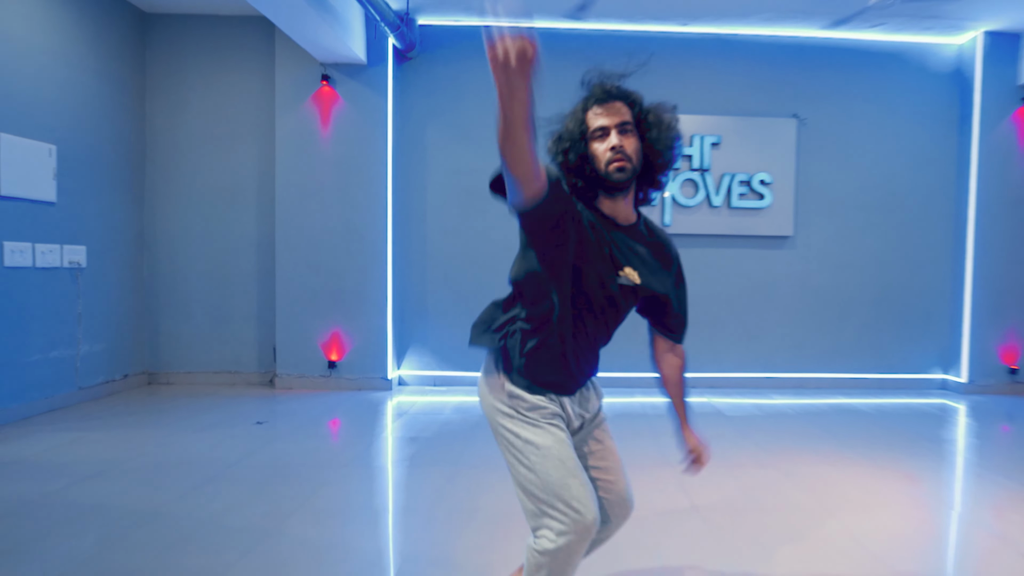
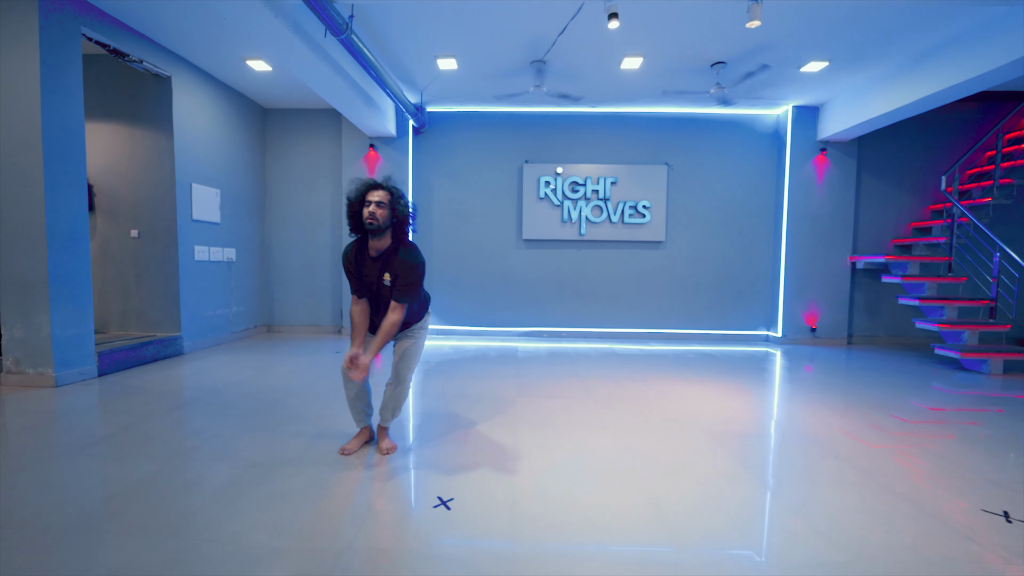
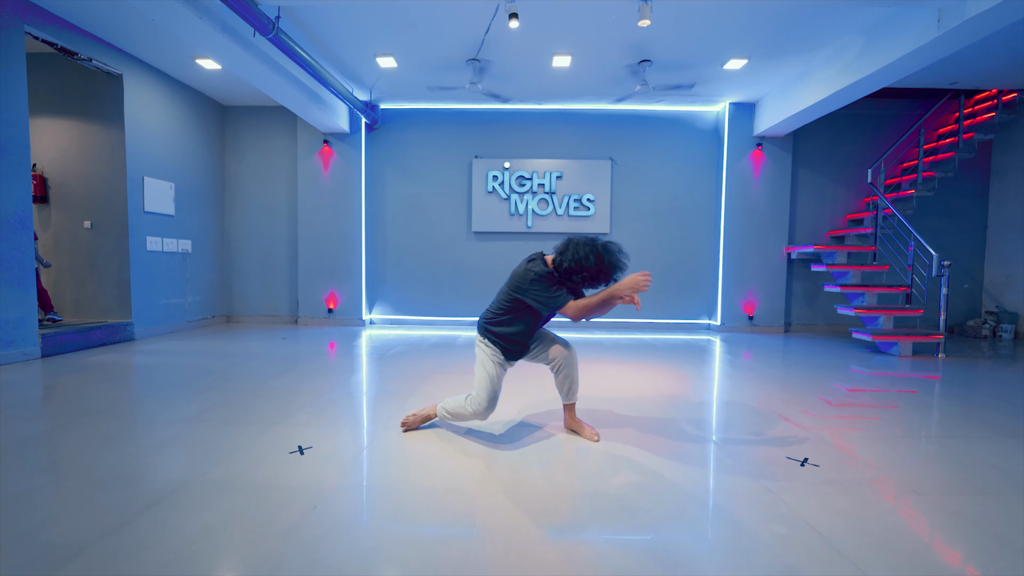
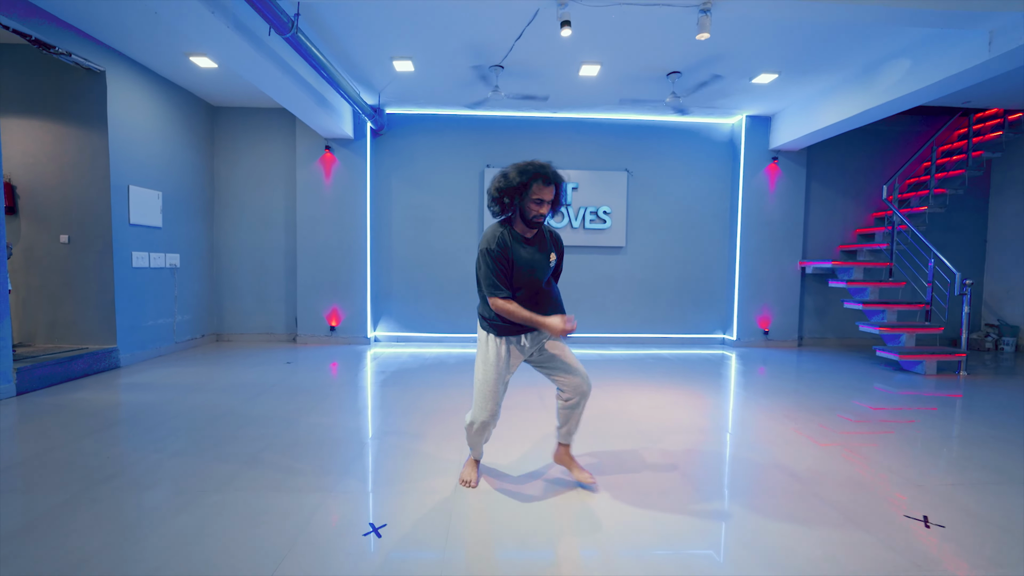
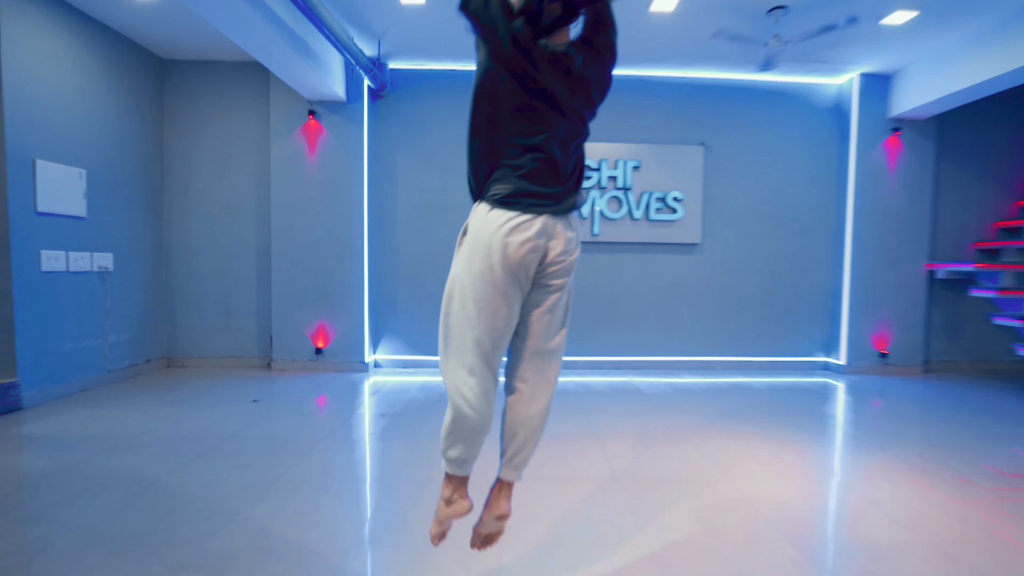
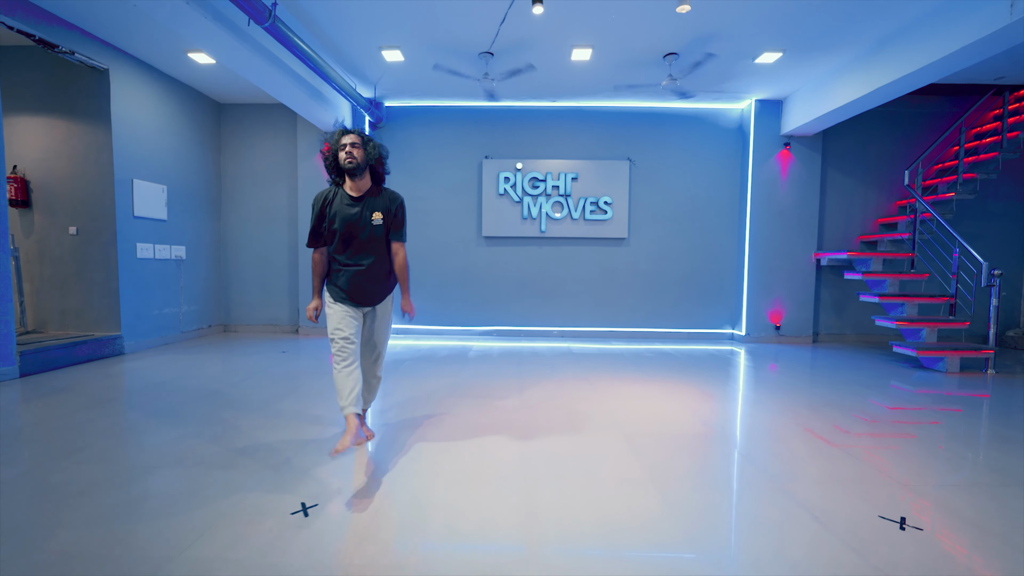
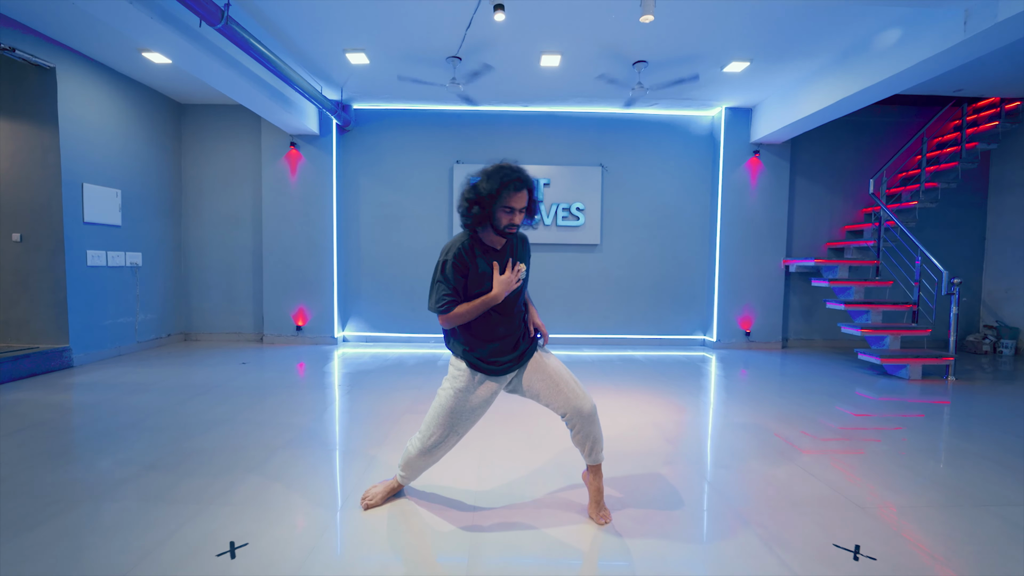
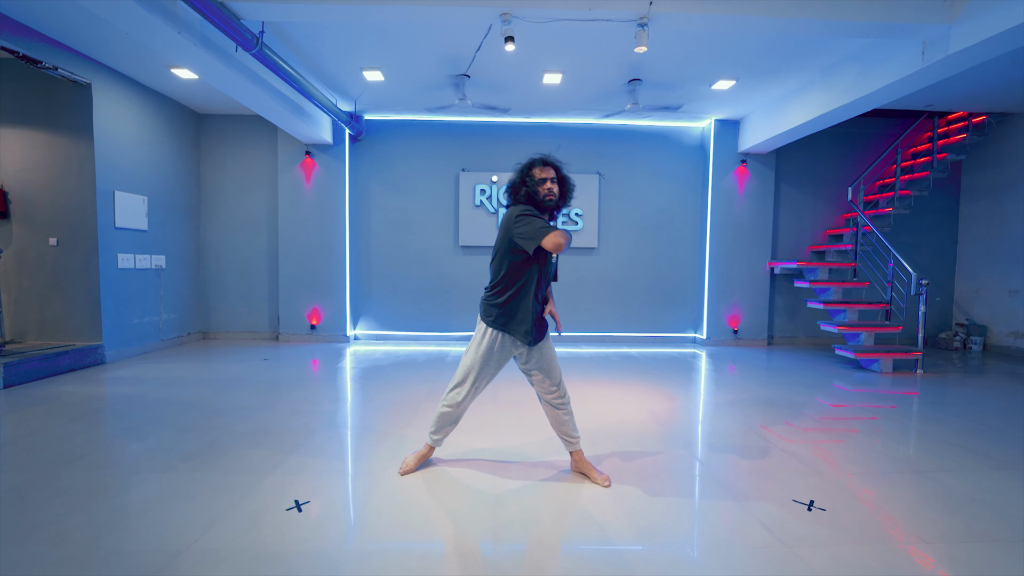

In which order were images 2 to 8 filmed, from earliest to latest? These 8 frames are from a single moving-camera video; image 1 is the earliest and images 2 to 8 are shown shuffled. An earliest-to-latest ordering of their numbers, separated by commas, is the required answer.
5, 4, 8, 7, 3, 6, 2
